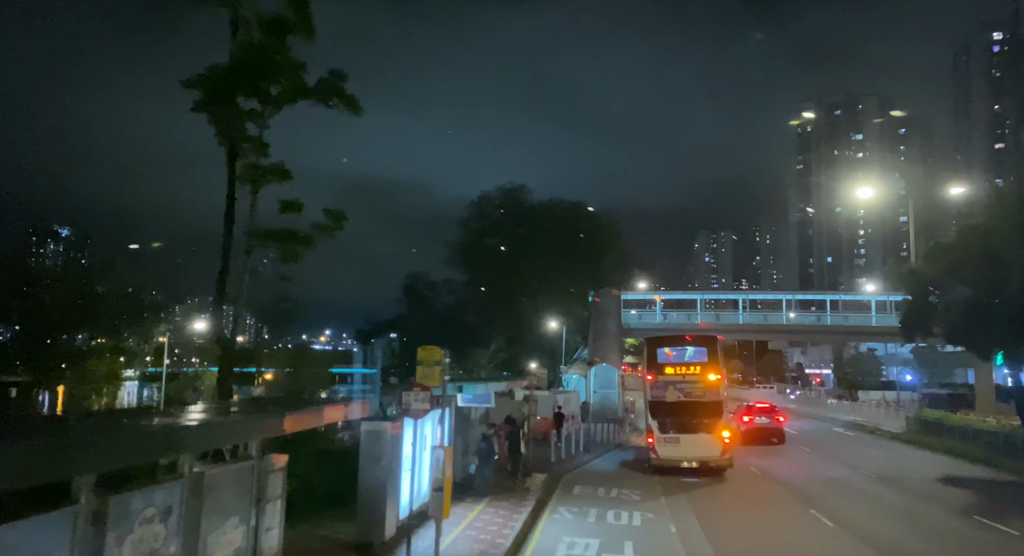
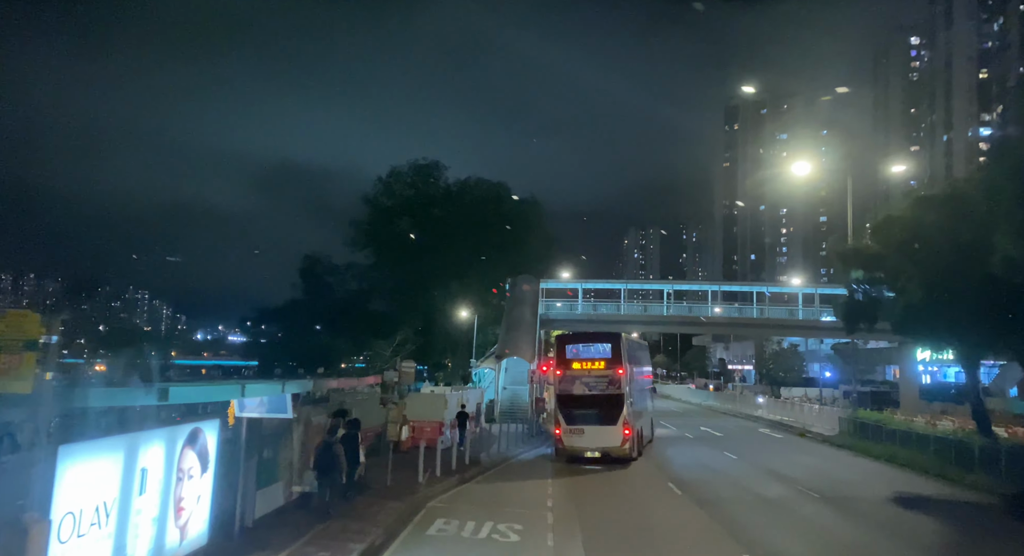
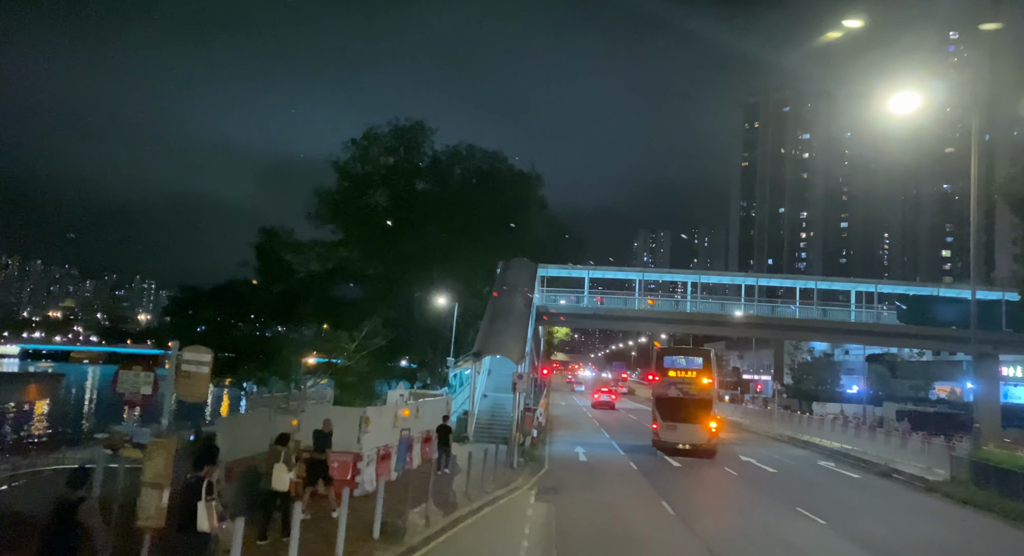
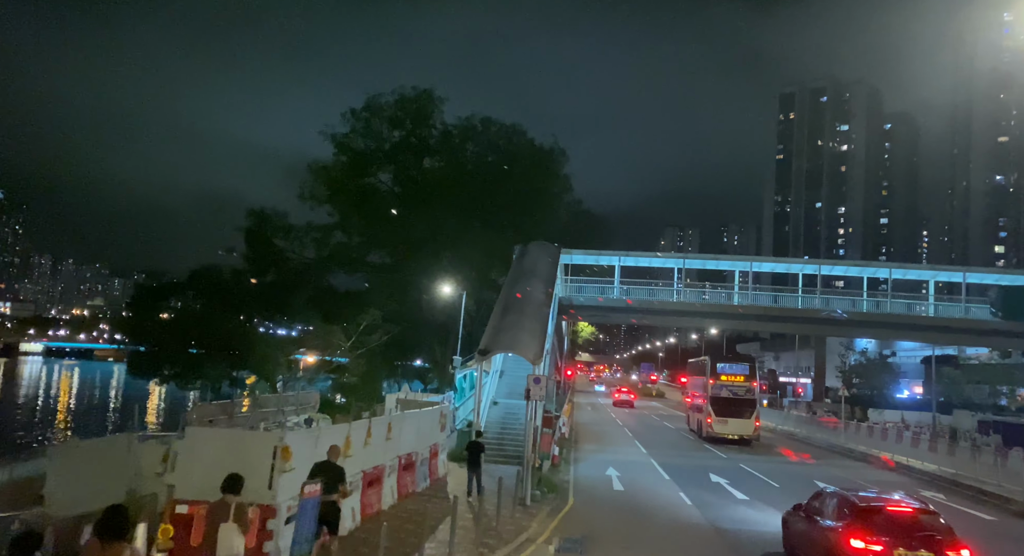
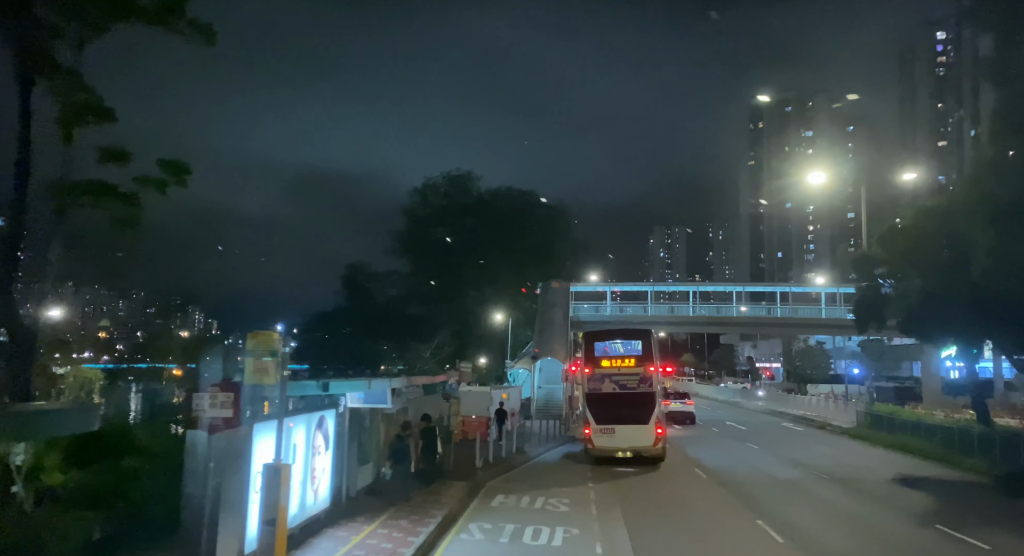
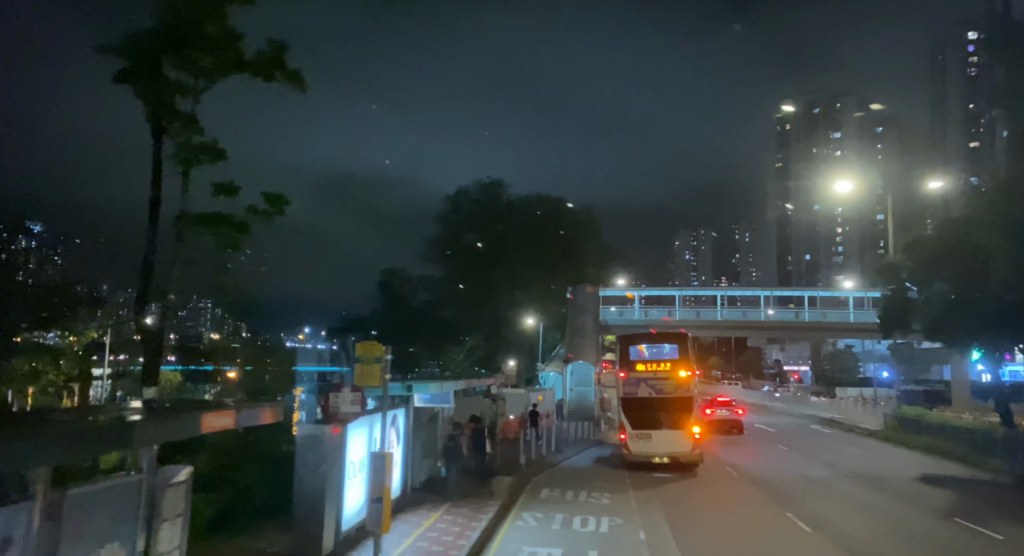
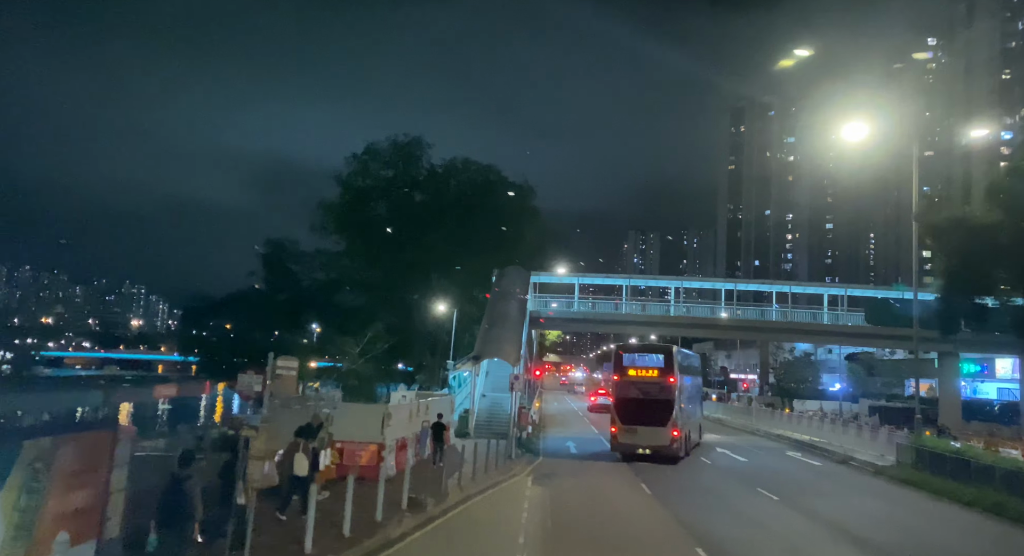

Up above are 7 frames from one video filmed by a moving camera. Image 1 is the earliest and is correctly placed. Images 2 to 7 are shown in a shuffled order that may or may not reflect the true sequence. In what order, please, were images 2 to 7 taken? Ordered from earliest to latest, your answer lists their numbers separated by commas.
6, 5, 2, 7, 3, 4
